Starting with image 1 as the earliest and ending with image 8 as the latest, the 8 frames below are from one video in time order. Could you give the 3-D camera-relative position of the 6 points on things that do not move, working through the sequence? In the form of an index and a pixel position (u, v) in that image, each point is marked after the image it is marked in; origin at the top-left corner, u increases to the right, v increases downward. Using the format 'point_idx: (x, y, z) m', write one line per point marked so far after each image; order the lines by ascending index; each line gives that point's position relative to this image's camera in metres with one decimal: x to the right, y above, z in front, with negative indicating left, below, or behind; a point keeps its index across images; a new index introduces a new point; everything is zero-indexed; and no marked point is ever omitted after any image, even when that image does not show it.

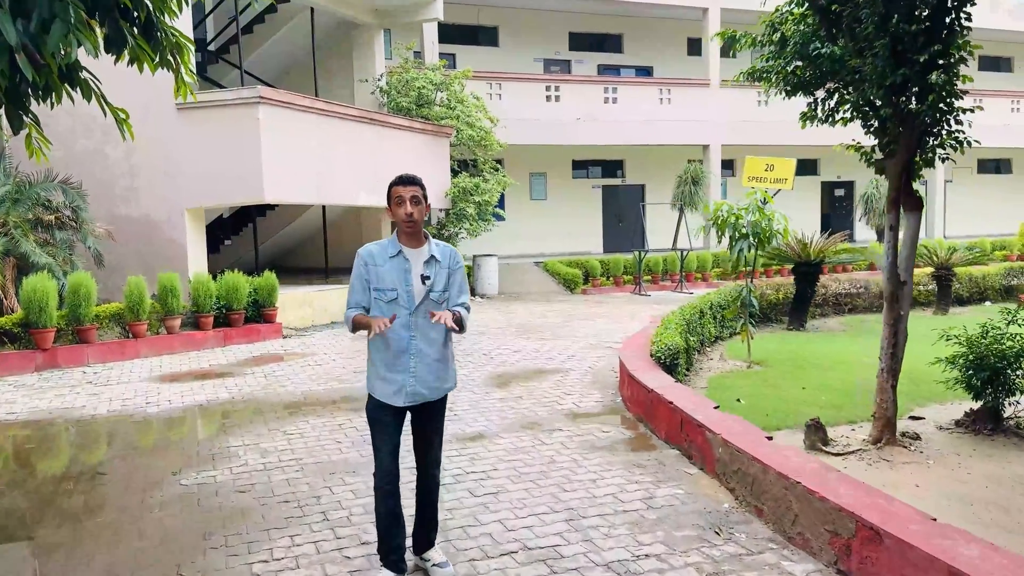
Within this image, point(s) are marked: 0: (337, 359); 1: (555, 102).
0: (-1.7, -0.7, +8.0) m
1: (+0.9, +3.9, +17.3) m
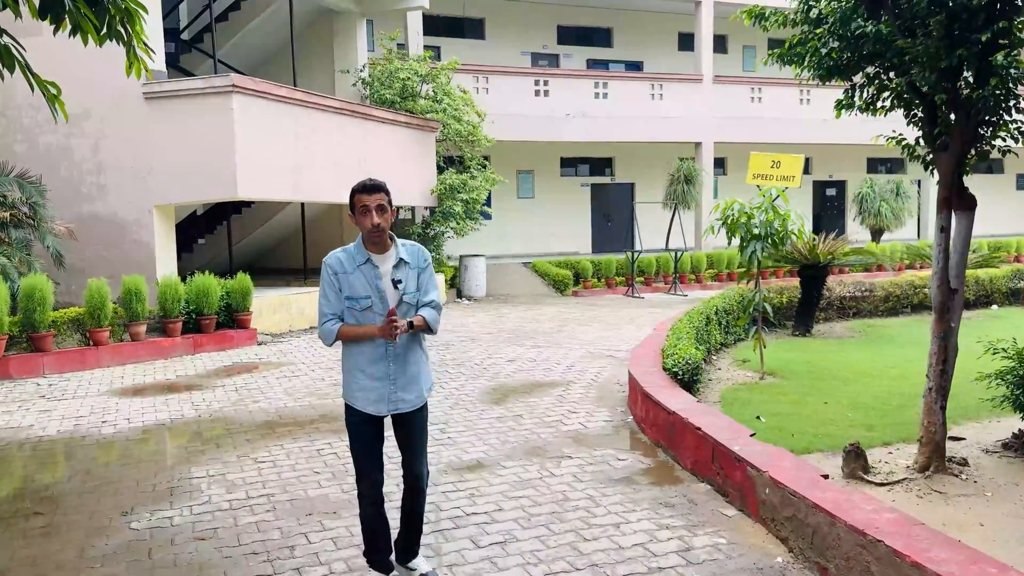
0: (-1.7, -0.7, +7.4) m
1: (+0.7, +3.9, +16.7) m
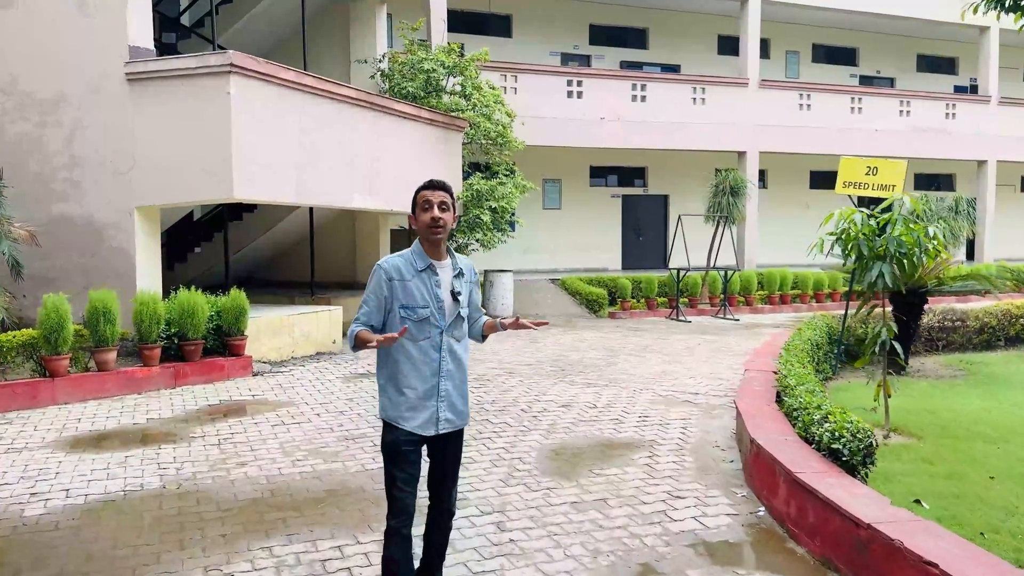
0: (-1.4, -0.9, +5.9) m
1: (+1.2, +3.5, +15.3) m
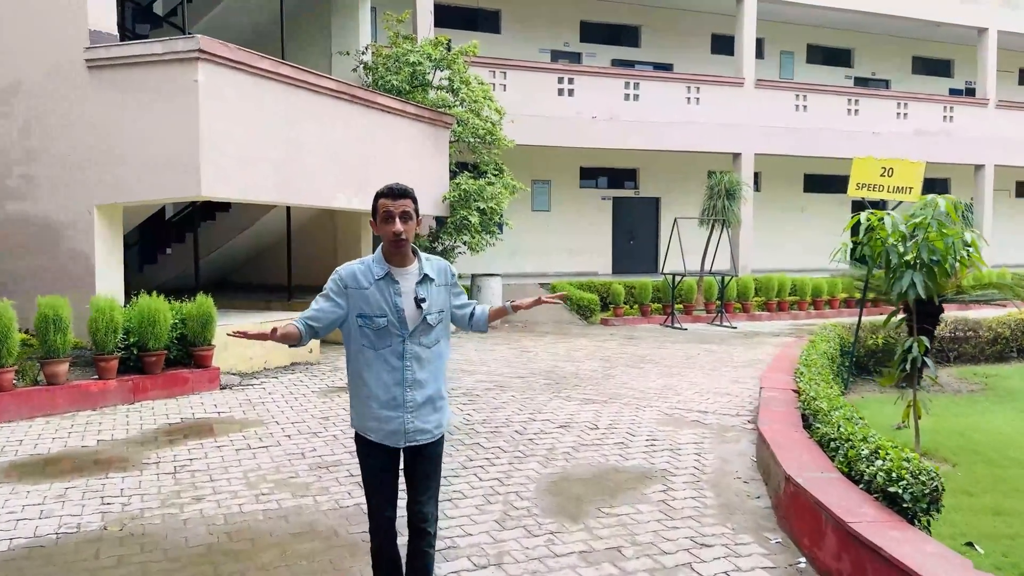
0: (-1.4, -1.0, +5.3) m
1: (+1.0, +3.5, +14.8) m
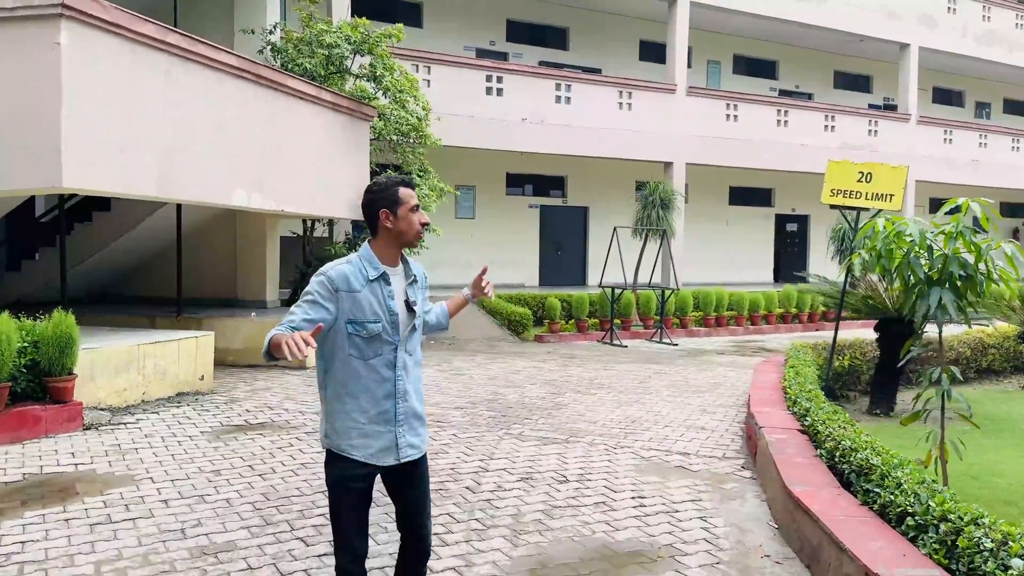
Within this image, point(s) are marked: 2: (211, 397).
0: (-1.6, -1.0, +4.0) m
1: (-0.3, +3.2, +13.8) m
2: (-2.5, -0.9, +6.8) m
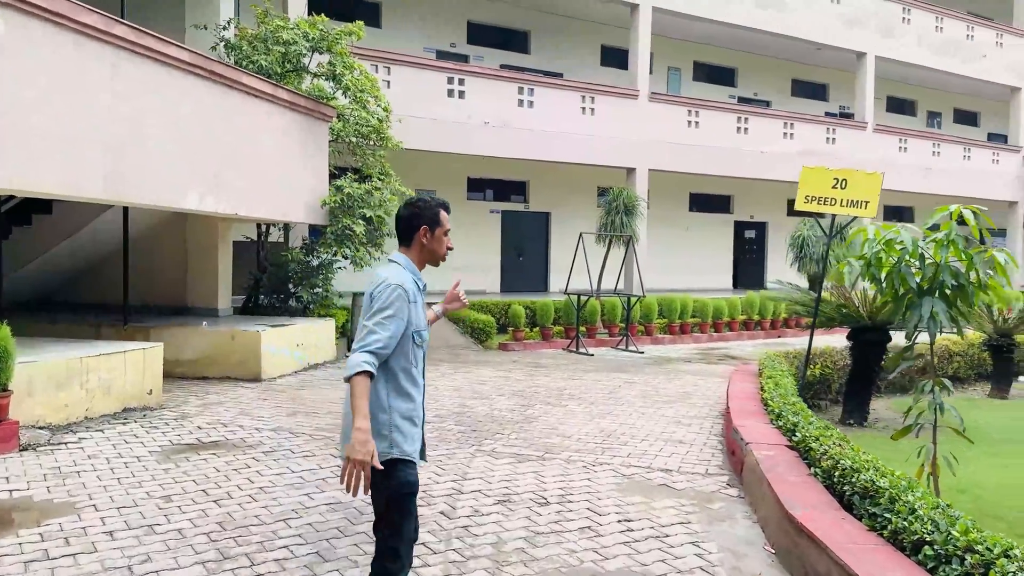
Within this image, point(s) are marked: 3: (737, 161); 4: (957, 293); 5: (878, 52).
0: (-1.7, -1.1, +3.7) m
1: (-0.9, +3.1, +13.5) m
2: (-2.7, -1.0, +6.4) m
3: (+4.6, +2.6, +16.9) m
4: (+2.3, 0.0, +4.3) m
5: (+8.3, +5.4, +18.6) m
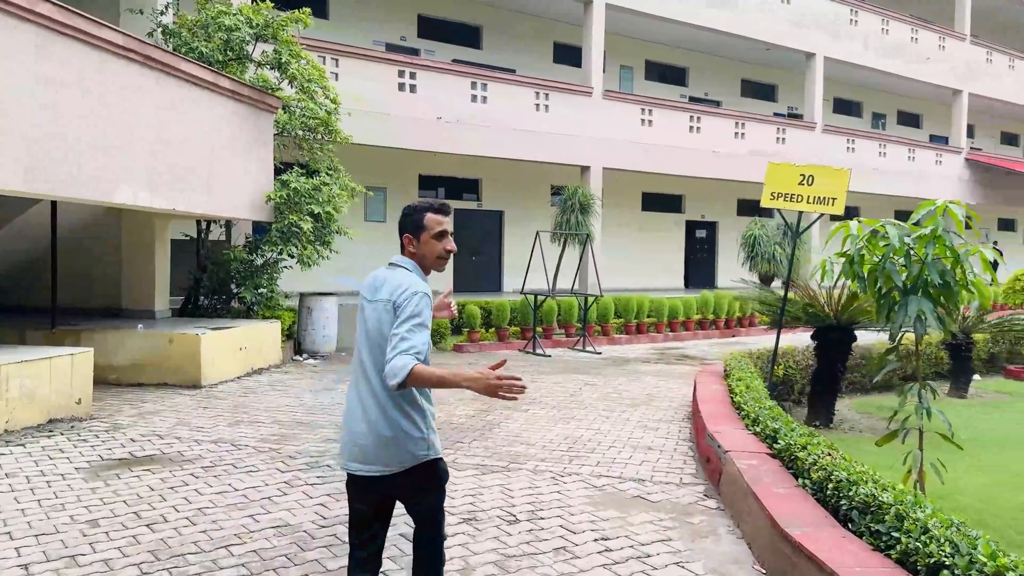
0: (-1.9, -1.1, +3.2) m
1: (-1.7, +3.1, +13.1) m
2: (-3.0, -1.0, +5.9) m
3: (+3.7, +2.6, +16.8) m
4: (+2.1, 0.0, +4.1) m
5: (+7.2, +5.4, +18.8) m
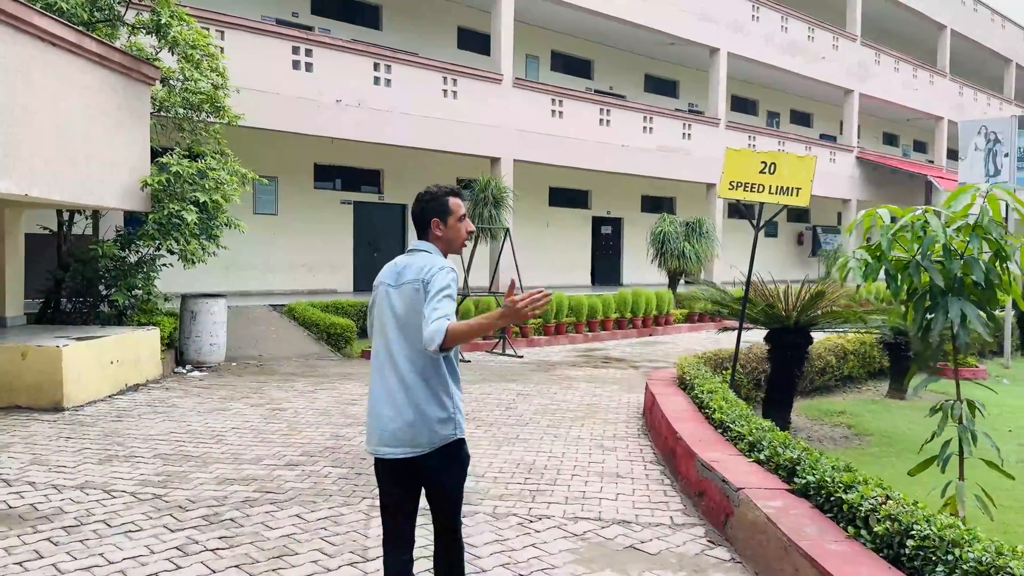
0: (-1.9, -1.1, +2.1) m
1: (-3.0, +3.1, +11.9) m
2: (-3.4, -1.0, +4.6) m
3: (+1.8, +2.7, +16.3) m
4: (+2.0, 0.0, +3.5) m
5: (+5.0, +5.5, +18.7) m
